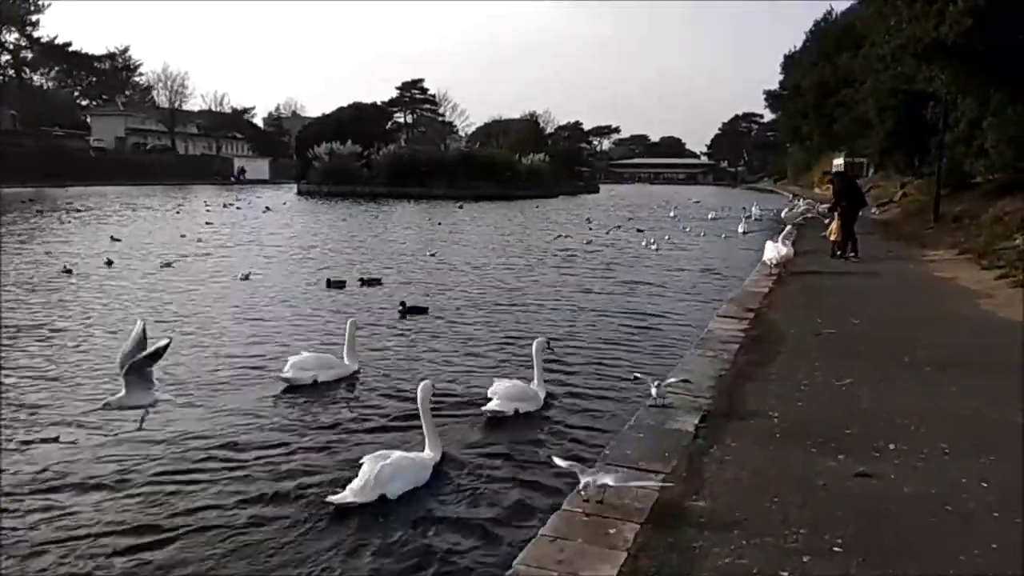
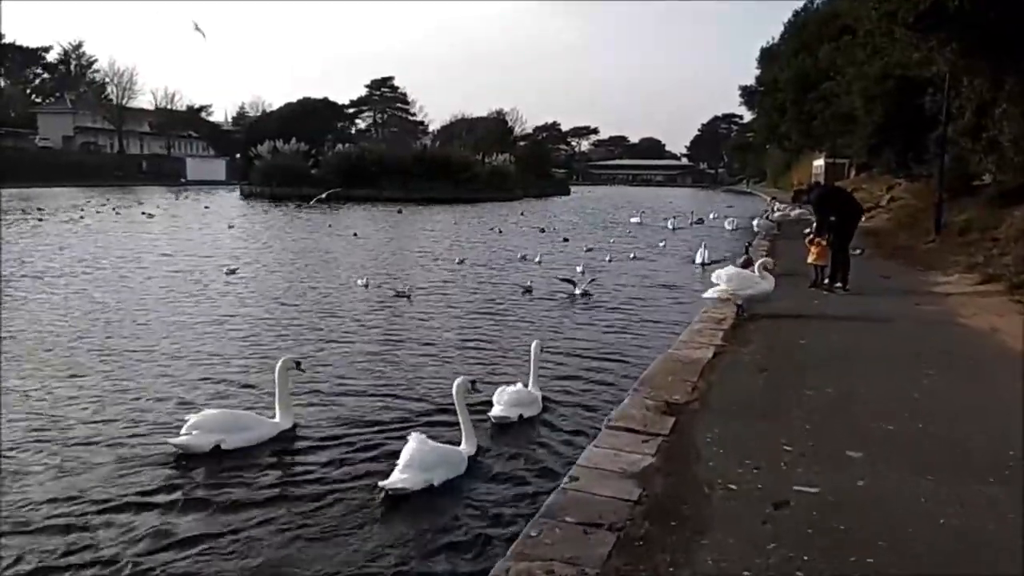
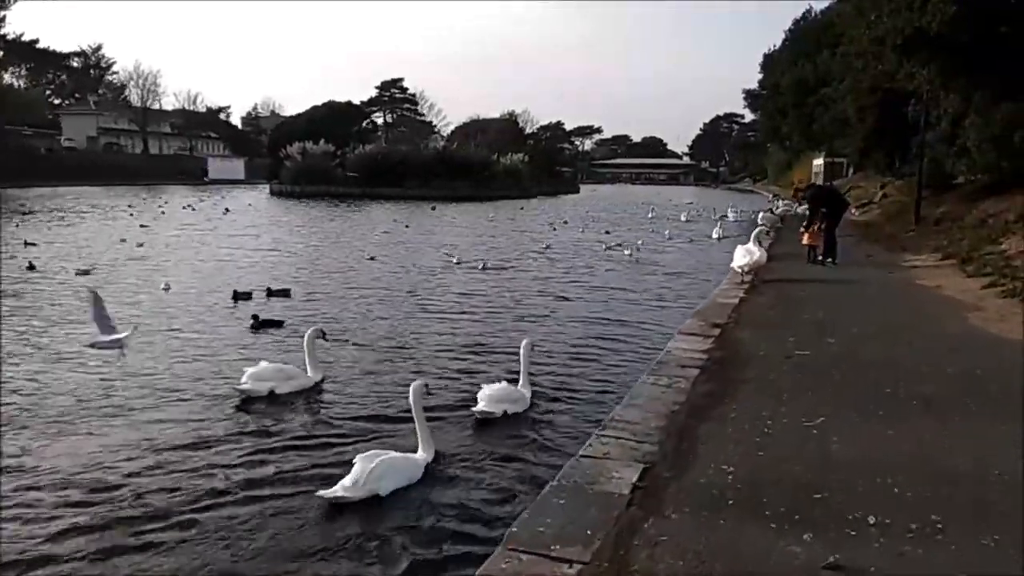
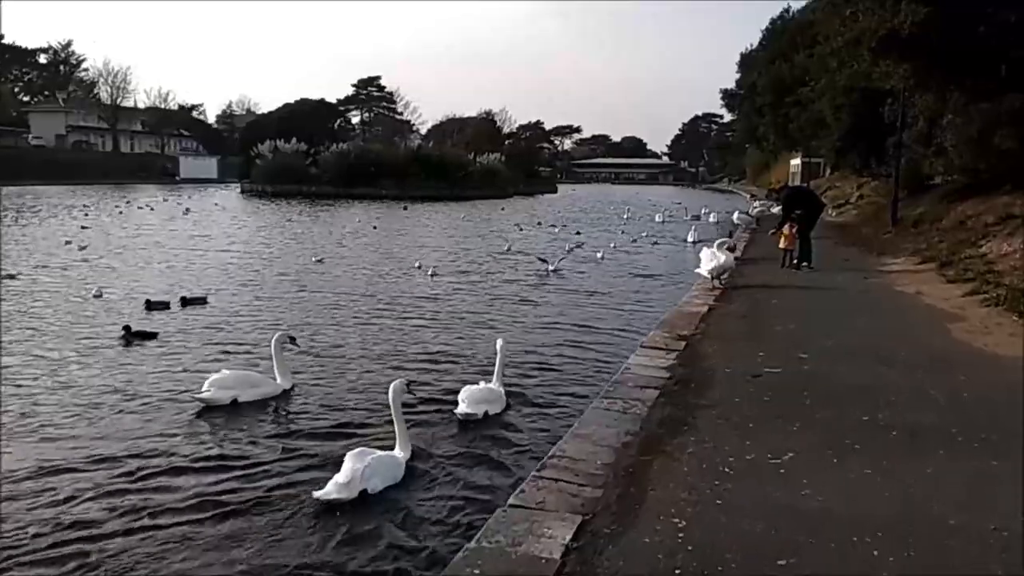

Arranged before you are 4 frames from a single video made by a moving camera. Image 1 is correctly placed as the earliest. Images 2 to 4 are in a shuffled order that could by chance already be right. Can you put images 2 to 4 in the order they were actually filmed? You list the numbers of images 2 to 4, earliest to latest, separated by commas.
3, 4, 2
